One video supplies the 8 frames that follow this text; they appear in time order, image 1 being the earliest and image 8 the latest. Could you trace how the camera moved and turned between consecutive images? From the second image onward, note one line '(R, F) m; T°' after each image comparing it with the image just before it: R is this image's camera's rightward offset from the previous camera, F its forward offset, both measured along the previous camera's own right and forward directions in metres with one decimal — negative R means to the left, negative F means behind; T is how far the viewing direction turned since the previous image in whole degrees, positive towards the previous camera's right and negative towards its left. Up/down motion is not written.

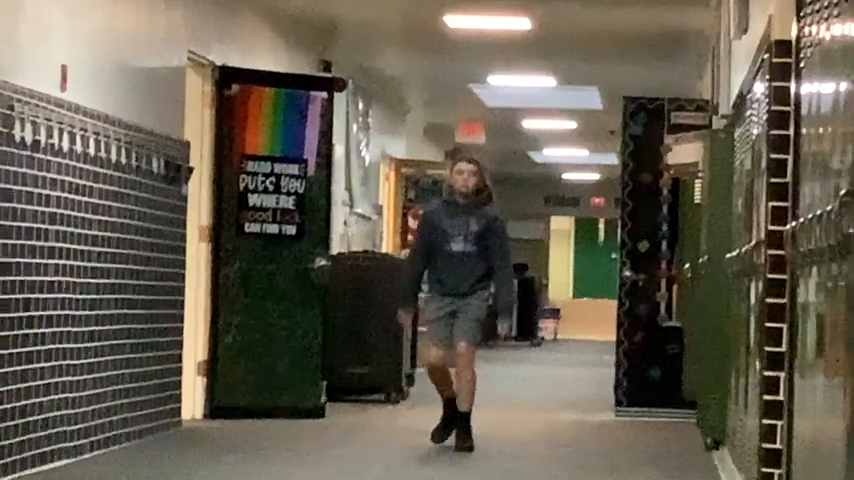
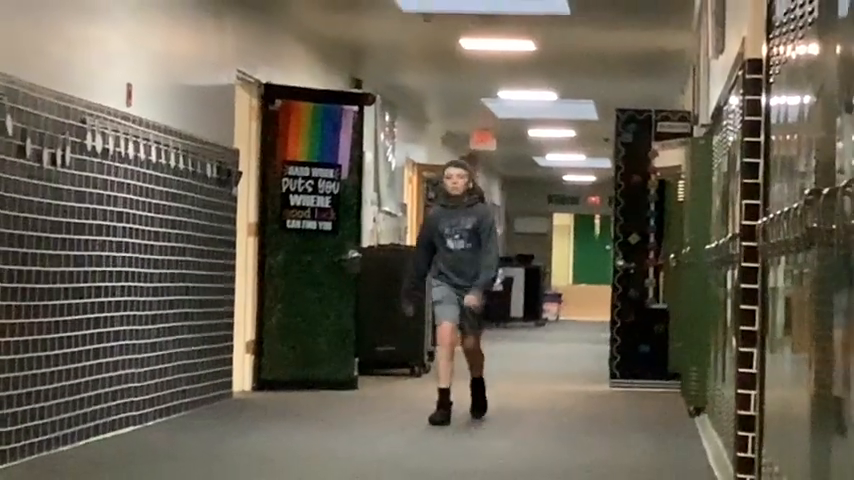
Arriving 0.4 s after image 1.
(+0.1, -0.4) m; -1°
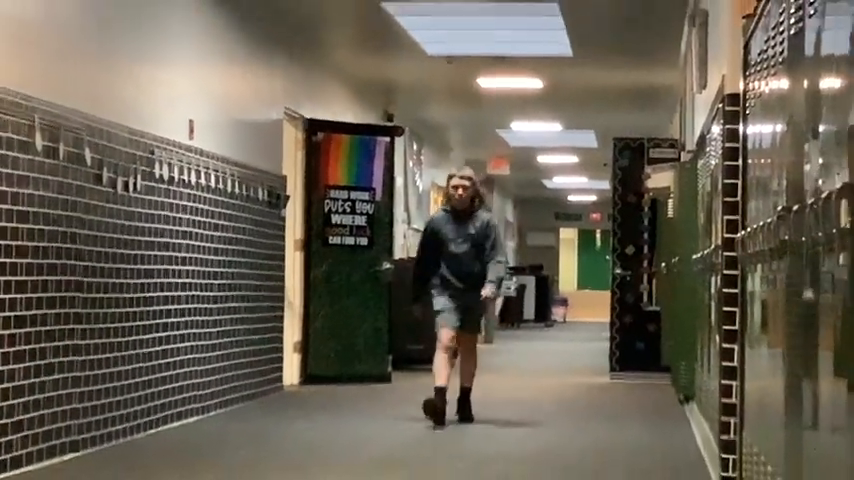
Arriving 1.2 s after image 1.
(0.0, -0.5) m; 0°
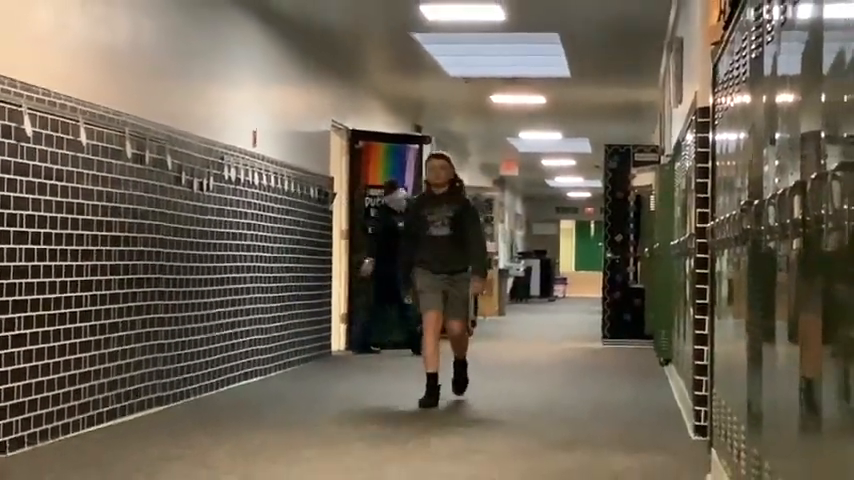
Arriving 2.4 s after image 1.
(-0.1, -0.8) m; 0°
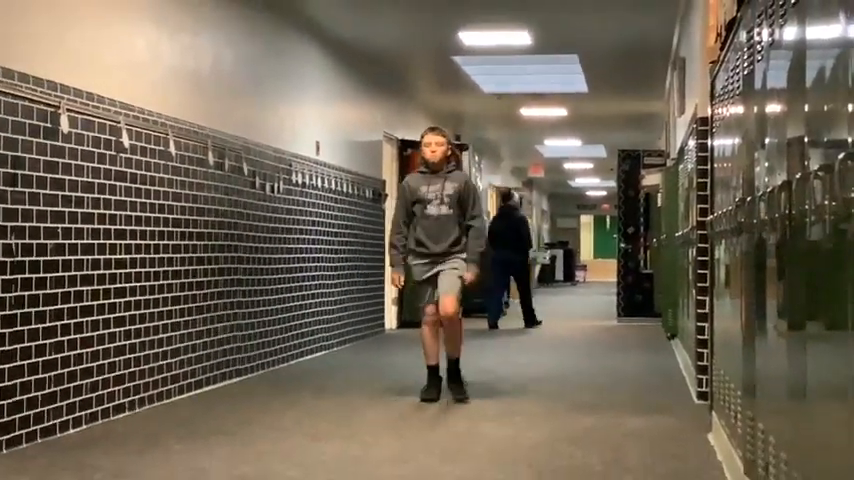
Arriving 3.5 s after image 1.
(-0.1, -0.8) m; 0°
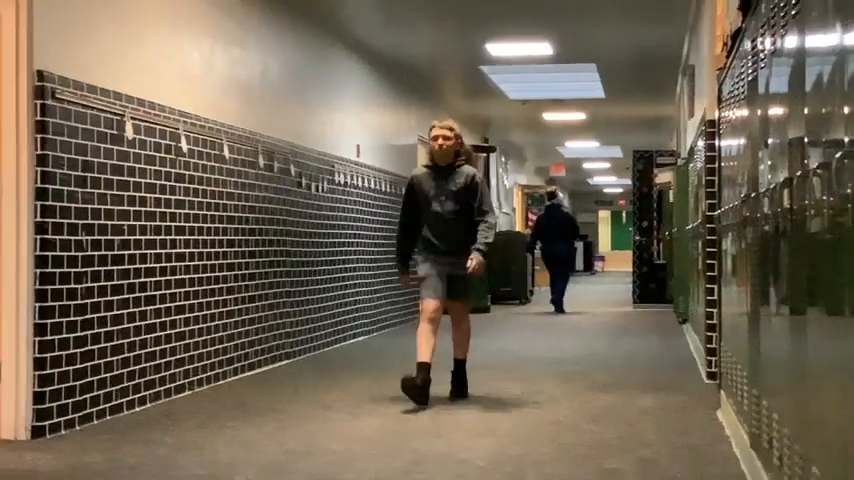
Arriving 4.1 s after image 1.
(0.0, -0.5) m; -1°
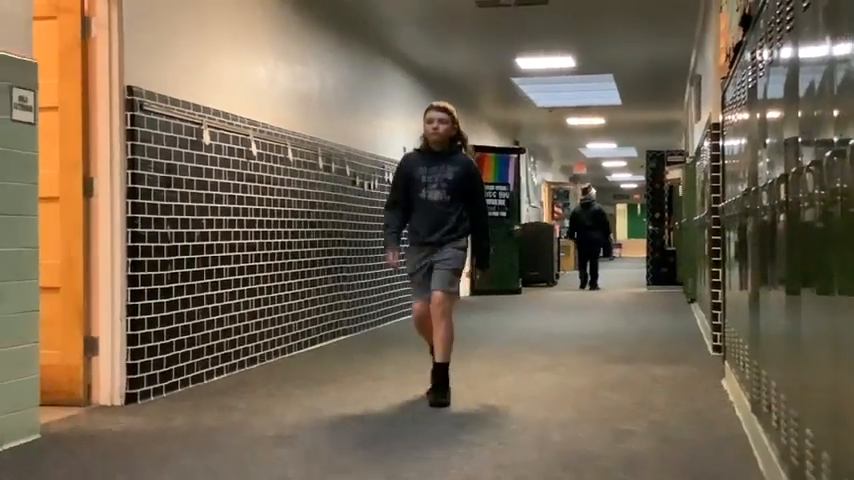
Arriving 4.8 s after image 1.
(0.0, -0.8) m; -1°
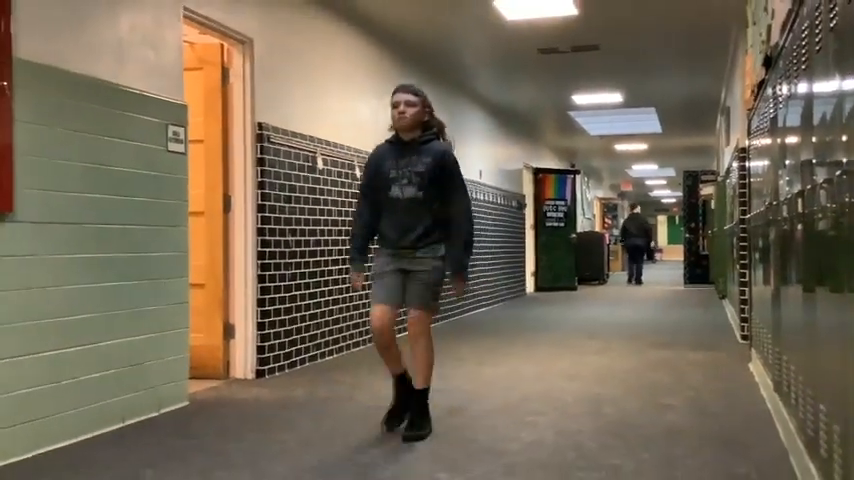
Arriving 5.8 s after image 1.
(+0.1, -1.4) m; -3°
